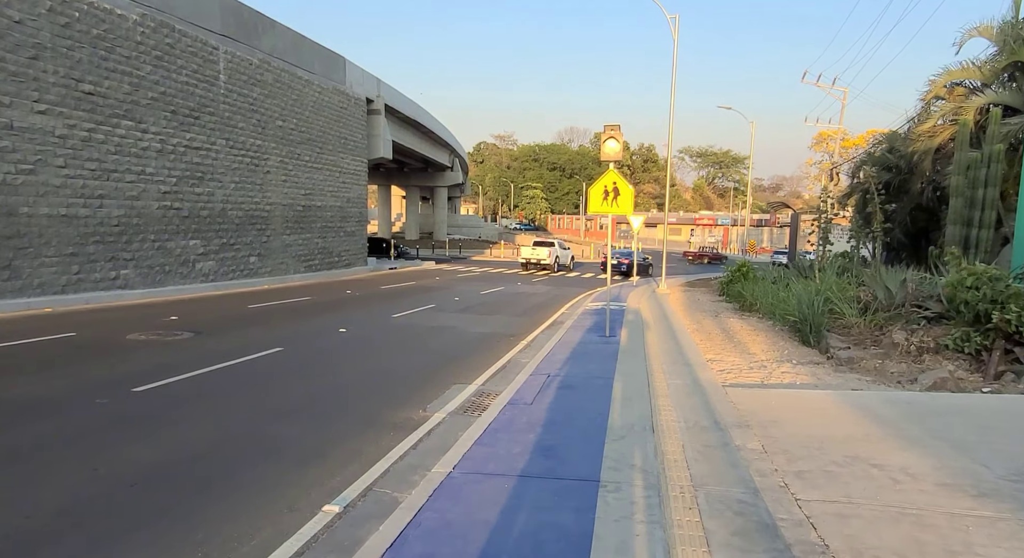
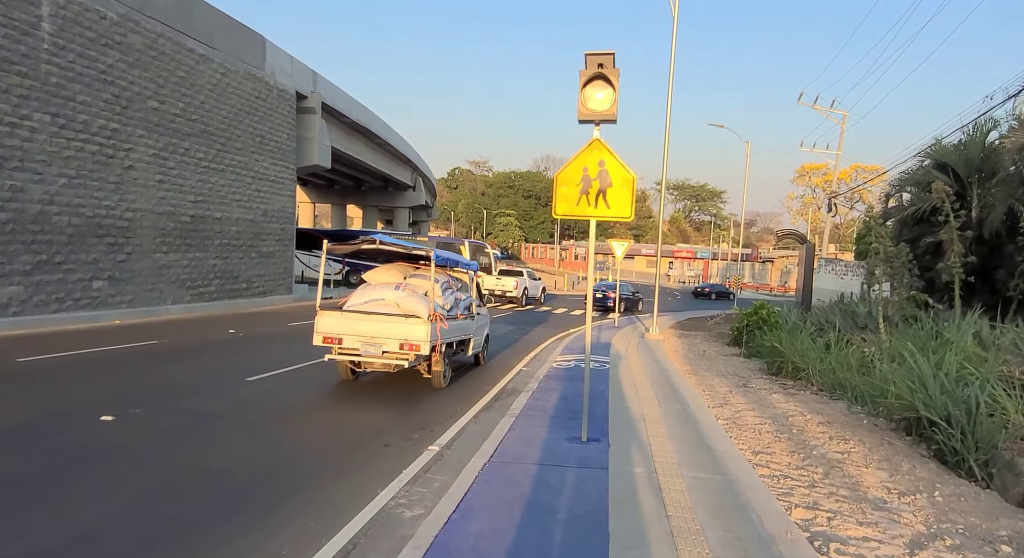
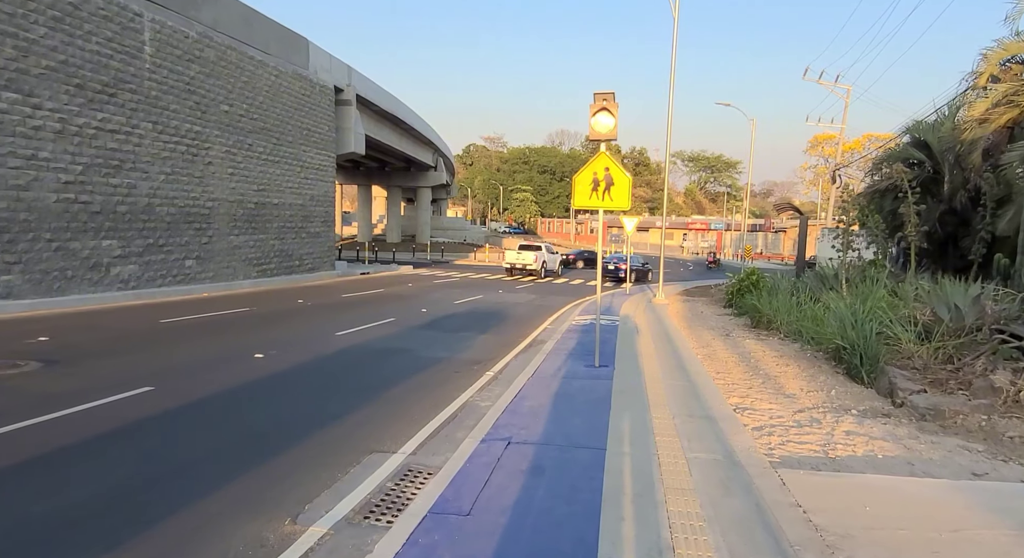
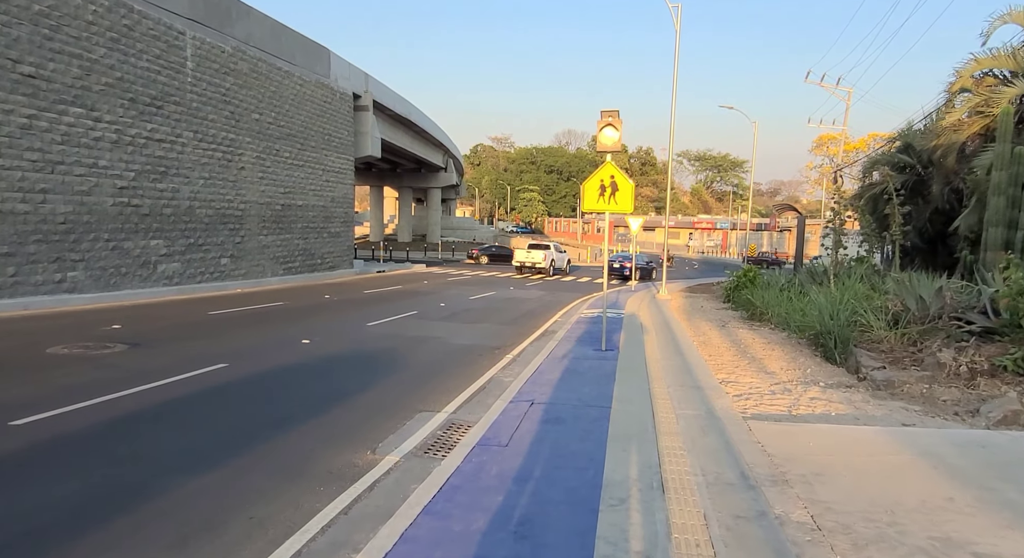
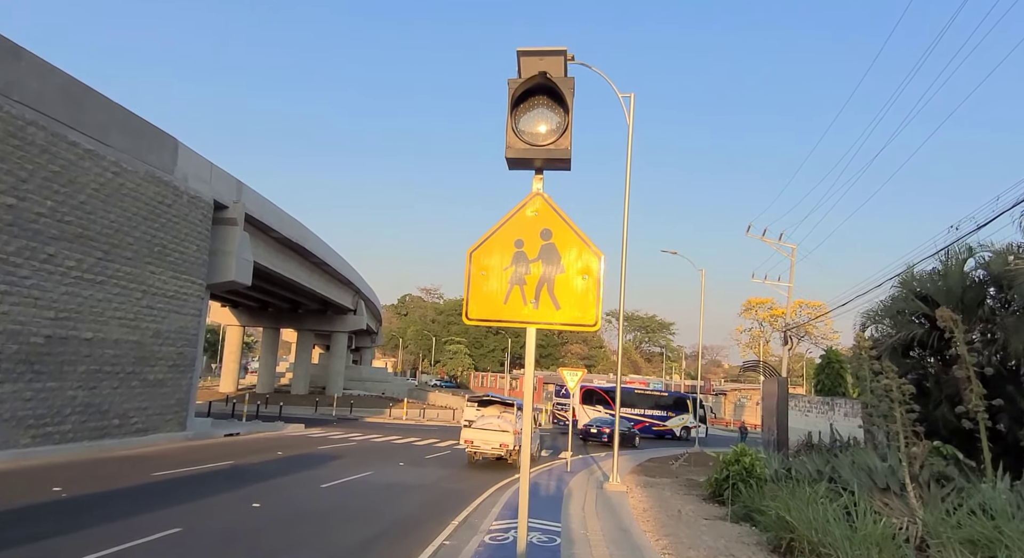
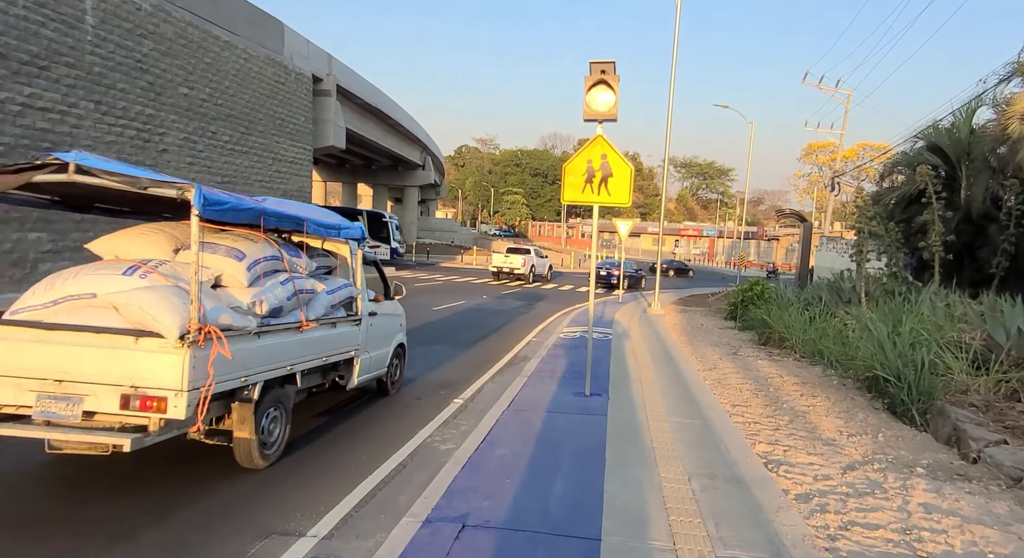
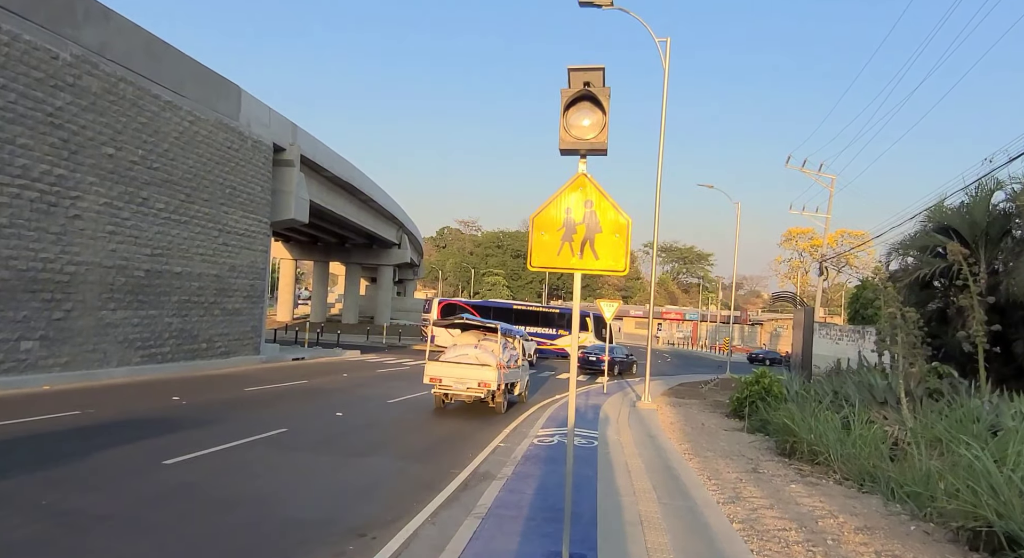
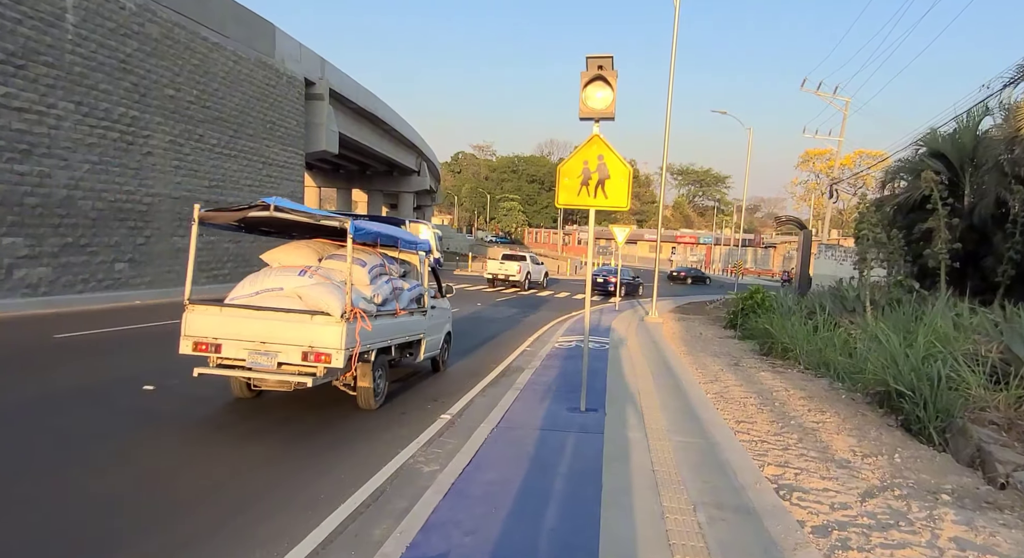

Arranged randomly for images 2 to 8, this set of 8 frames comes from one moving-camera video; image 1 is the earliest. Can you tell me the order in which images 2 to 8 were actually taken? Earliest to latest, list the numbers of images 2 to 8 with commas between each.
4, 3, 6, 8, 2, 7, 5
